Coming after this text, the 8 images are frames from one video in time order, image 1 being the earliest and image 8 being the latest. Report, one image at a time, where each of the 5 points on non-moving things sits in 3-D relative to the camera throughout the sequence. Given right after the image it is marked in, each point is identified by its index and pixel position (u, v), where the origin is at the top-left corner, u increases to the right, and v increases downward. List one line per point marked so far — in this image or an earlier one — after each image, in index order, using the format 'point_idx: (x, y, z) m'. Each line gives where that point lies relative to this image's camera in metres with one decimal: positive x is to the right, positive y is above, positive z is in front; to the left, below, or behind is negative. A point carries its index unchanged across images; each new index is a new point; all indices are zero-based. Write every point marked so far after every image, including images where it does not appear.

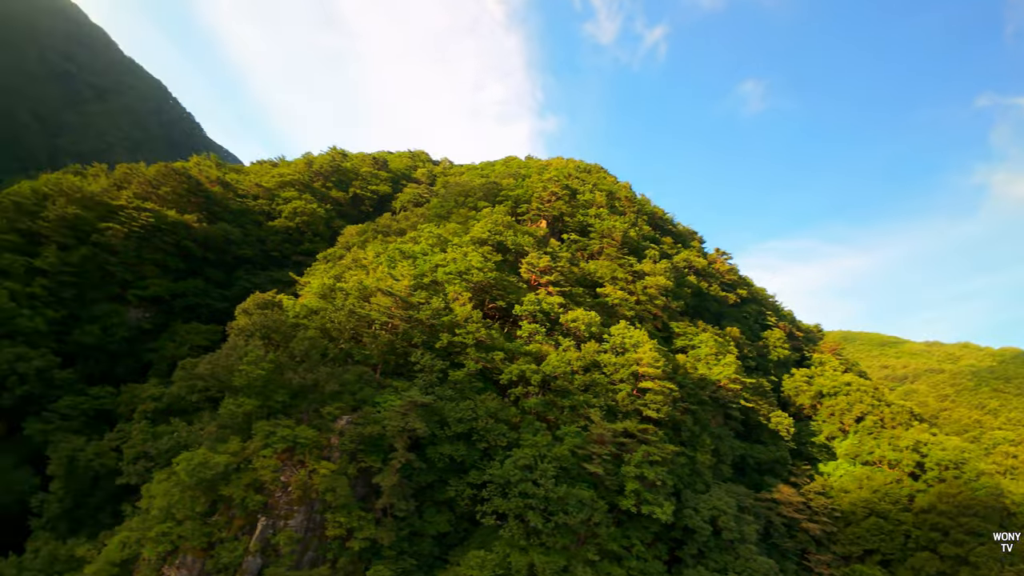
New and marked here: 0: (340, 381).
0: (-6.0, -3.4, +19.5) m
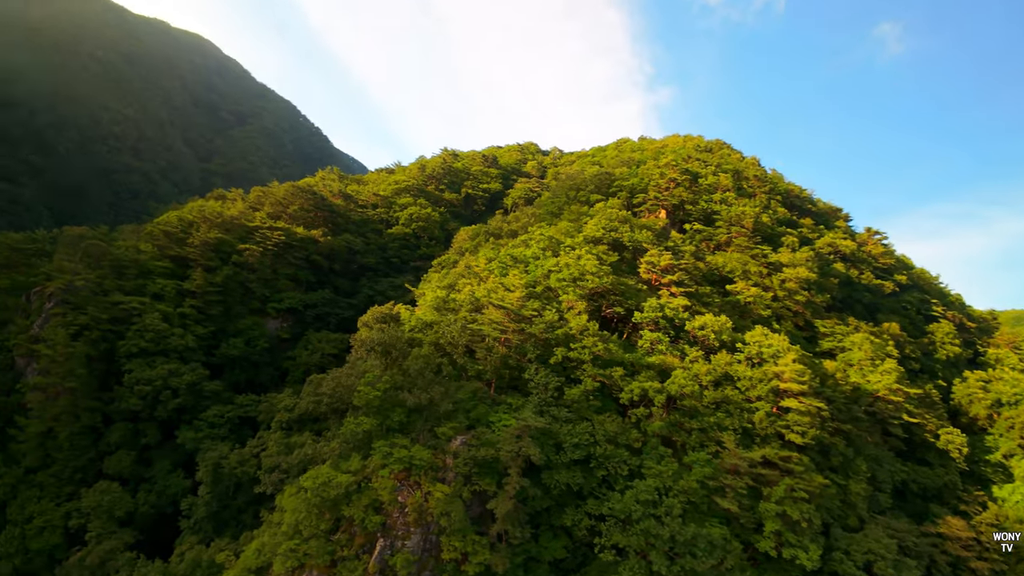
0: (-2.0, -3.9, +19.1) m
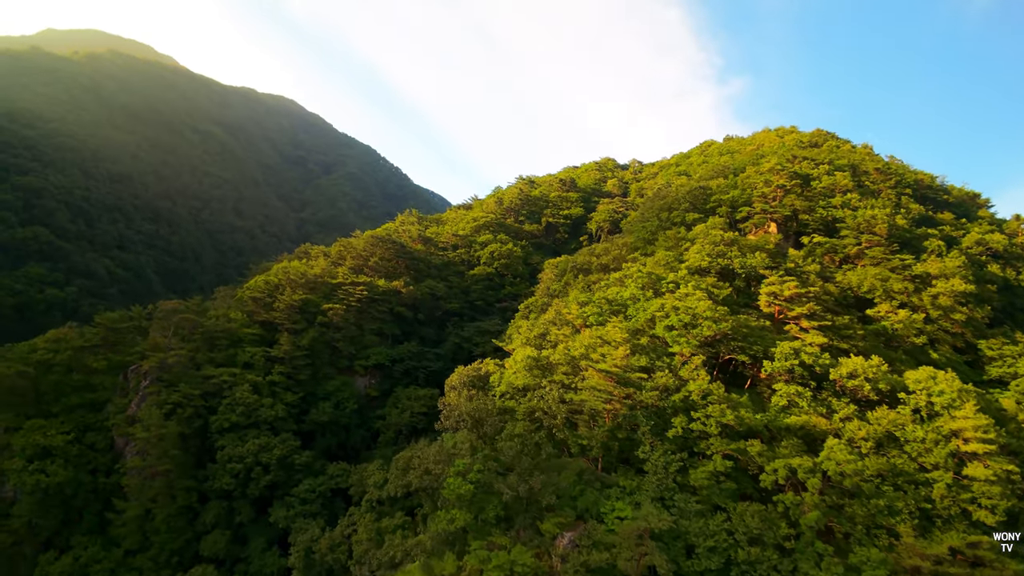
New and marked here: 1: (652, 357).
0: (+1.3, -6.0, +16.4) m
1: (+4.8, -2.4, +19.2) m
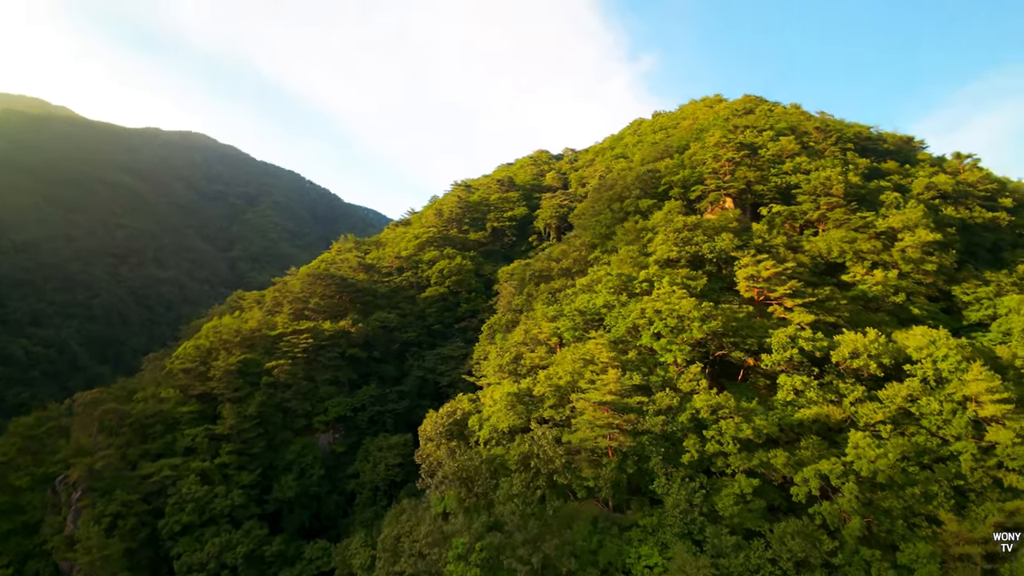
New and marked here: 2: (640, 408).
0: (+1.6, -6.8, +14.4) m
1: (+4.2, -2.7, +17.4) m
2: (+3.7, -3.6, +16.2) m
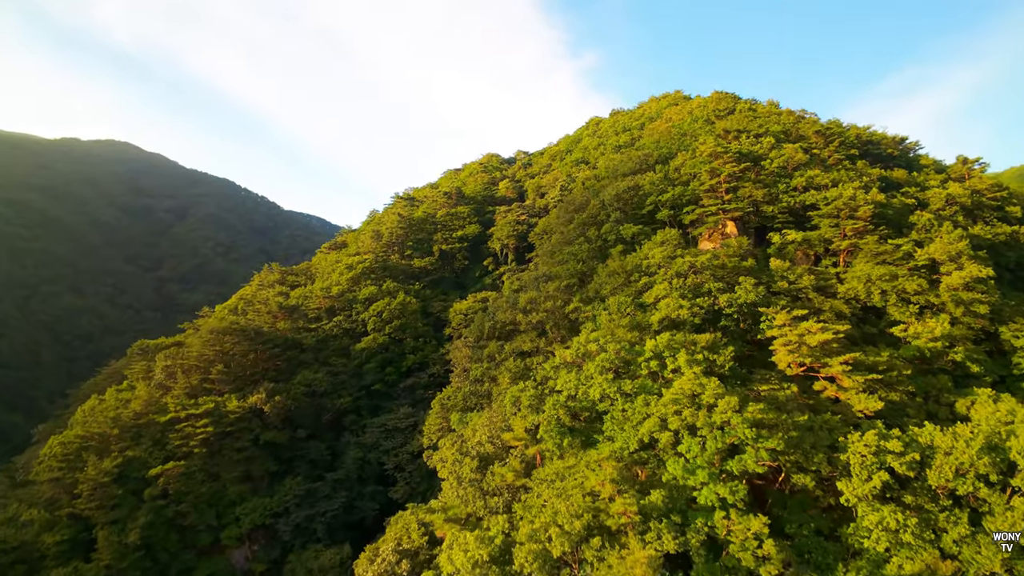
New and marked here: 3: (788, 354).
0: (+1.4, -9.3, +8.5) m
1: (+3.5, -5.0, +11.7) m
2: (+3.2, -6.0, +10.4) m
3: (+8.0, -2.0, +16.1) m
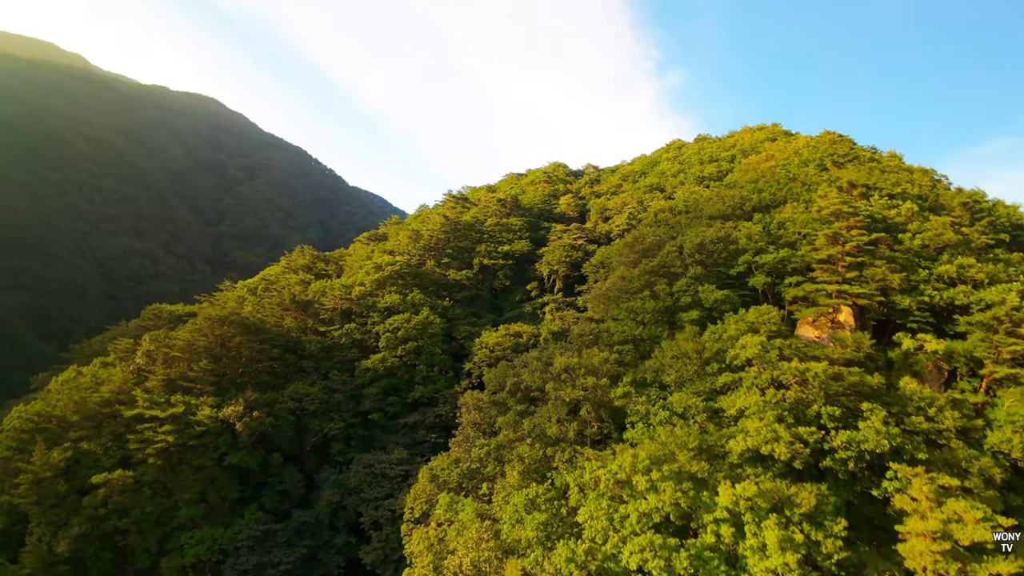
0: (-0.3, -11.0, +3.6) m
1: (+2.7, -7.2, +6.6) m
2: (+2.2, -8.1, +5.4) m
3: (+8.1, -5.1, +10.7) m
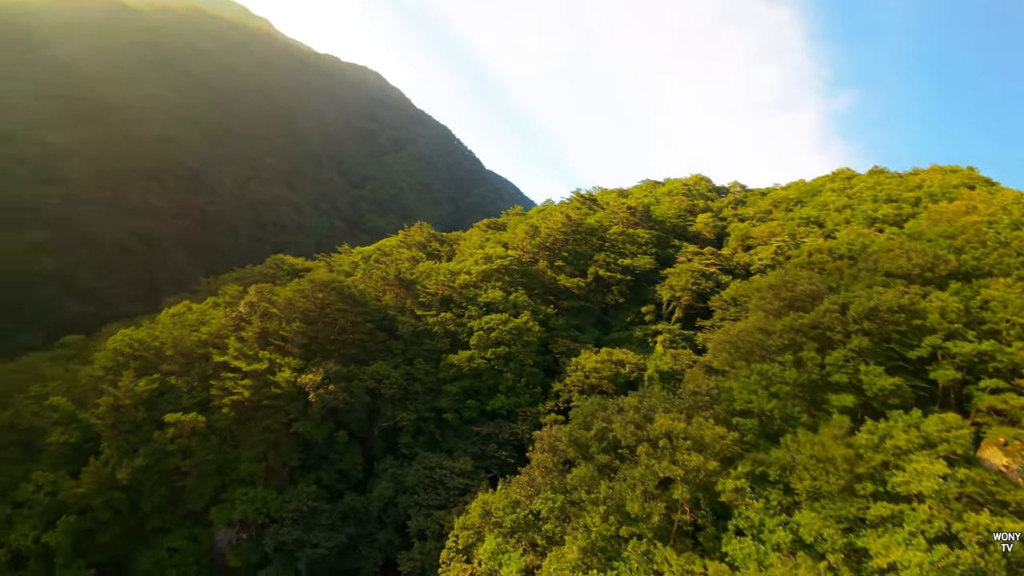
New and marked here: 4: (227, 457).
0: (-2.4, -11.5, +1.5) m
1: (+1.9, -8.4, +3.7) m
2: (+1.0, -9.1, +2.6) m
3: (+8.3, -7.3, +6.5) m
4: (-10.3, -6.3, +19.5) m
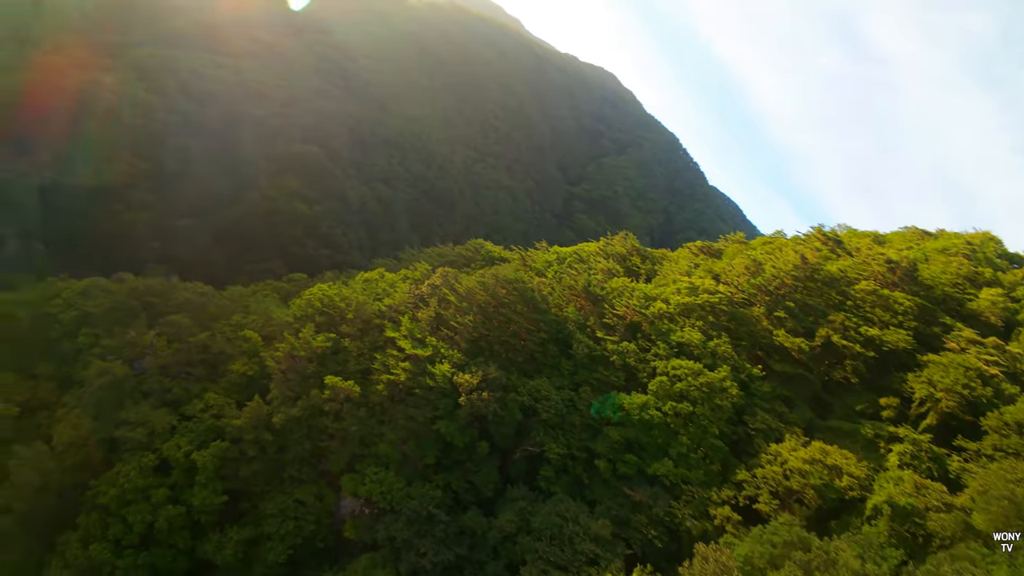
0: (-5.4, -11.4, -0.1) m
1: (-0.1, -9.5, +0.3) m
2: (-1.4, -9.9, -0.3) m
3: (+7.0, -10.0, +0.7) m
4: (-5.2, -5.3, +19.3) m
